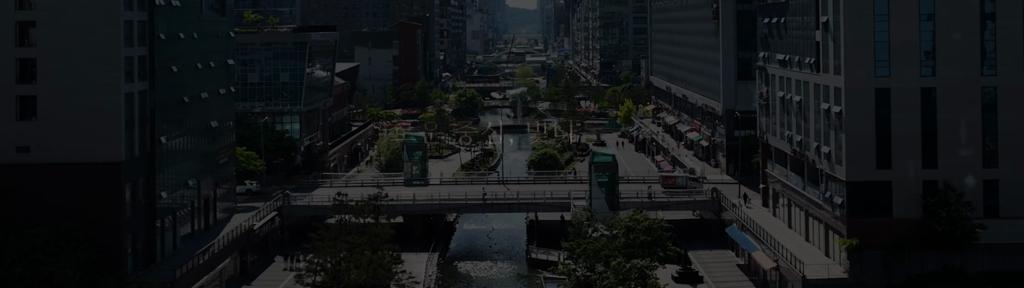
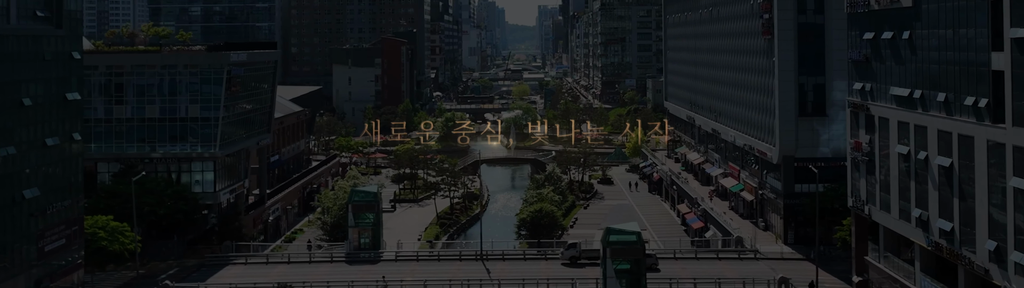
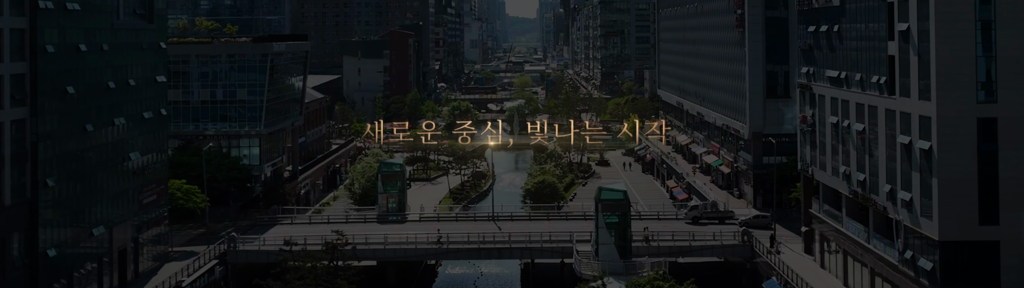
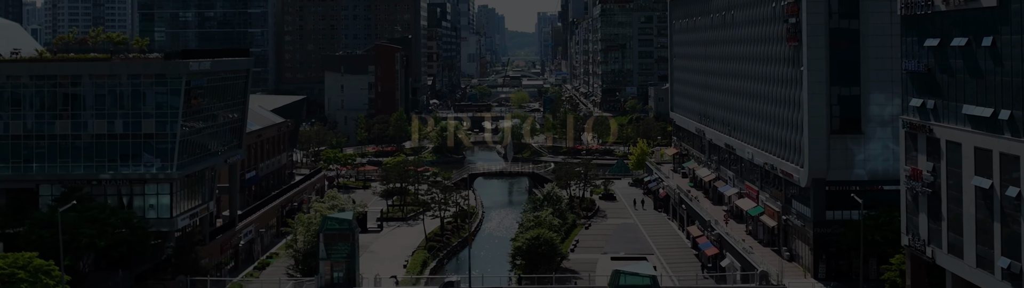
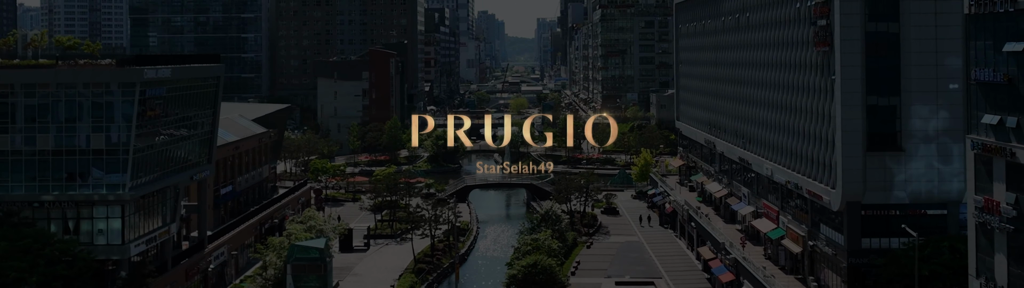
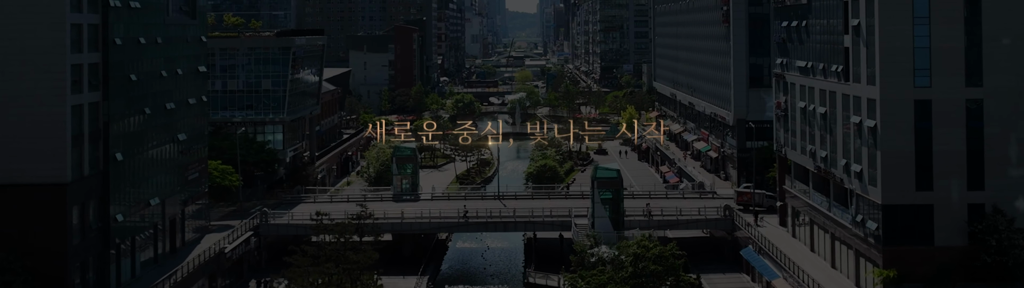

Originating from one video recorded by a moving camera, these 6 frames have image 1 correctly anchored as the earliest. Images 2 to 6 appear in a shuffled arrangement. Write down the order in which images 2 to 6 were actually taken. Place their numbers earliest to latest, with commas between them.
6, 3, 2, 4, 5
